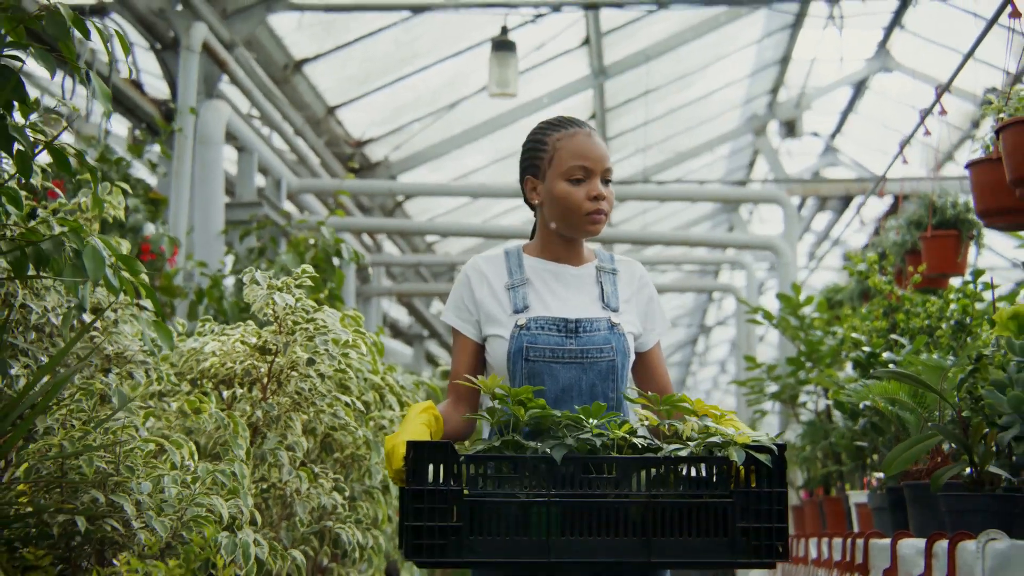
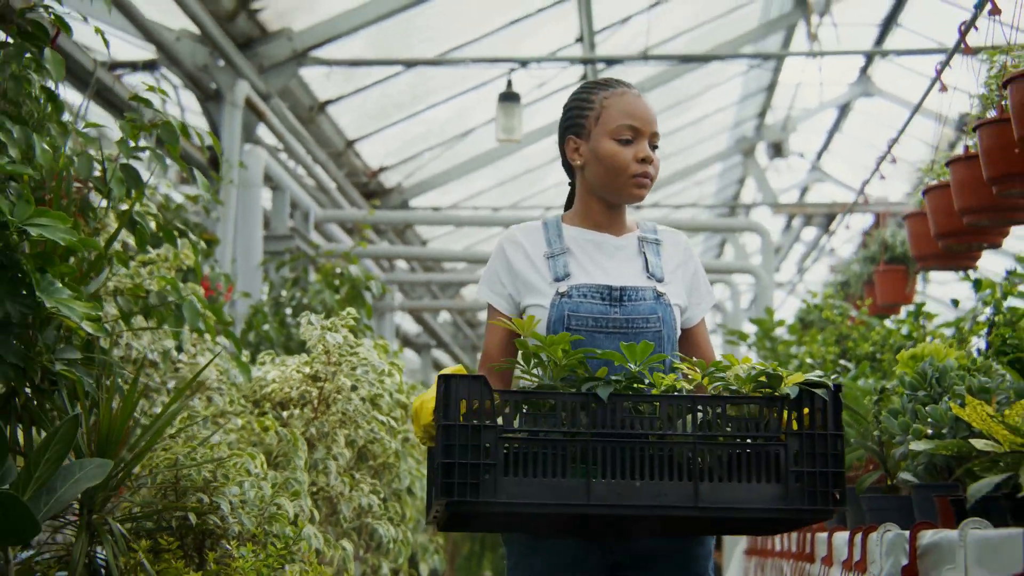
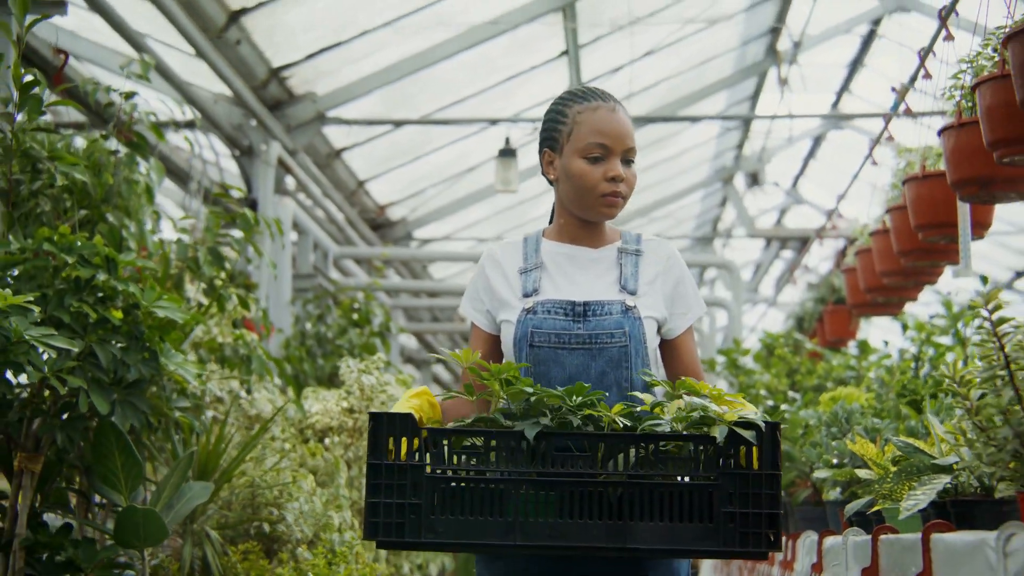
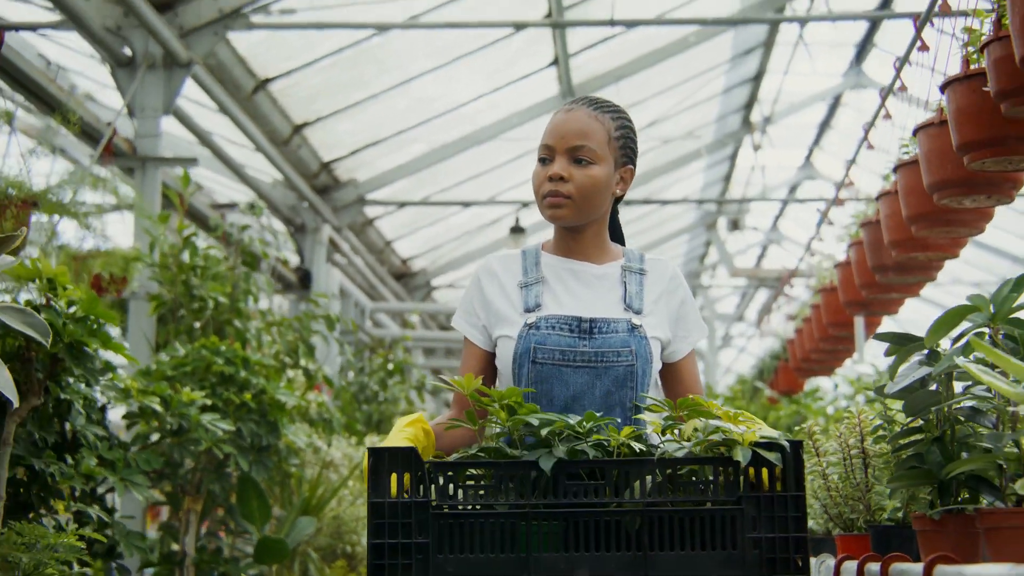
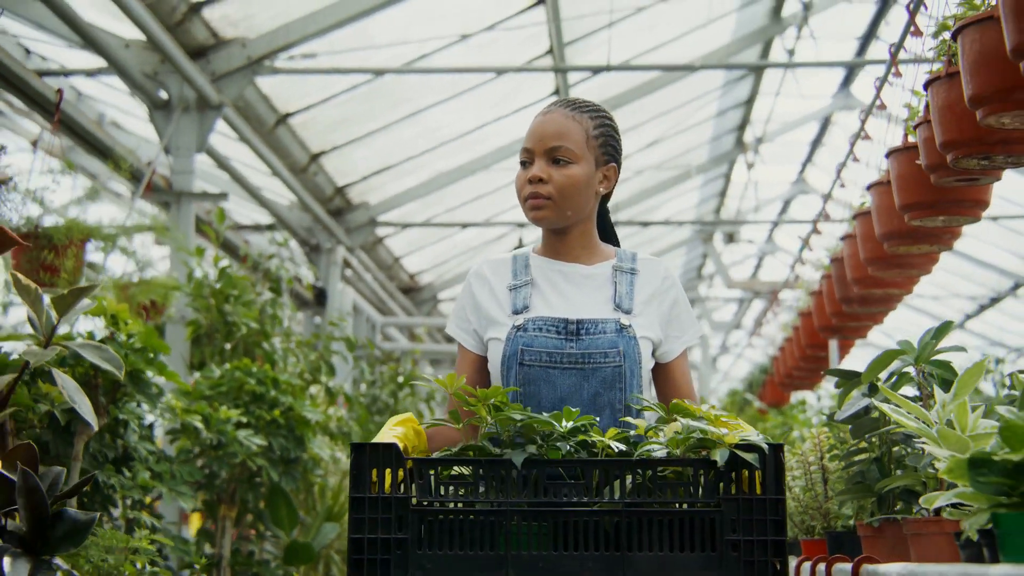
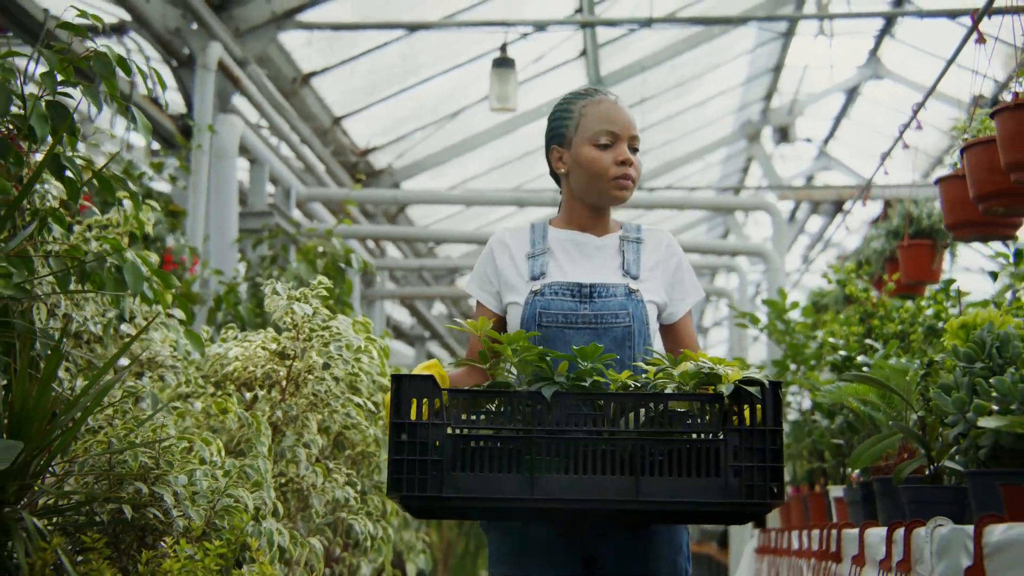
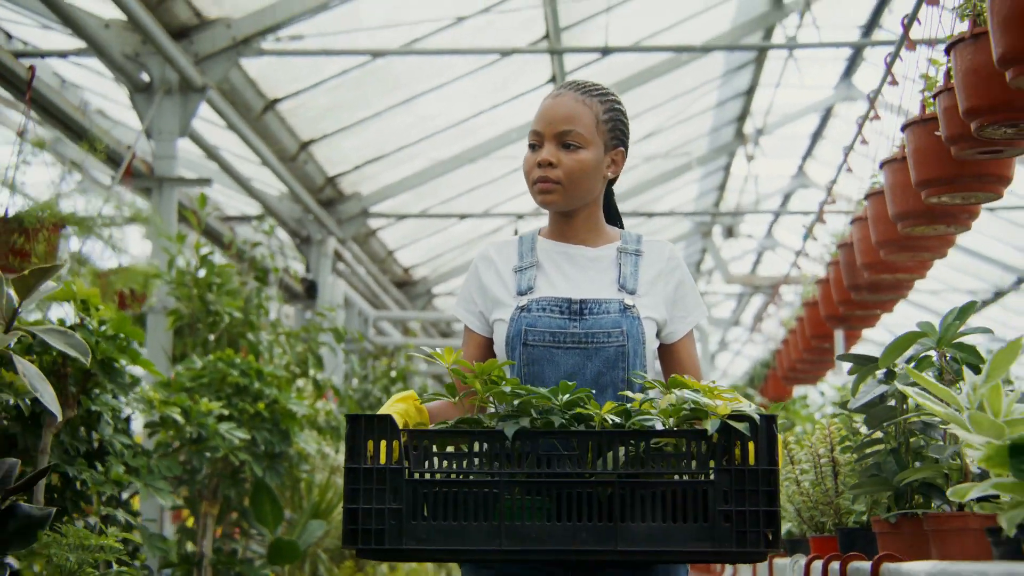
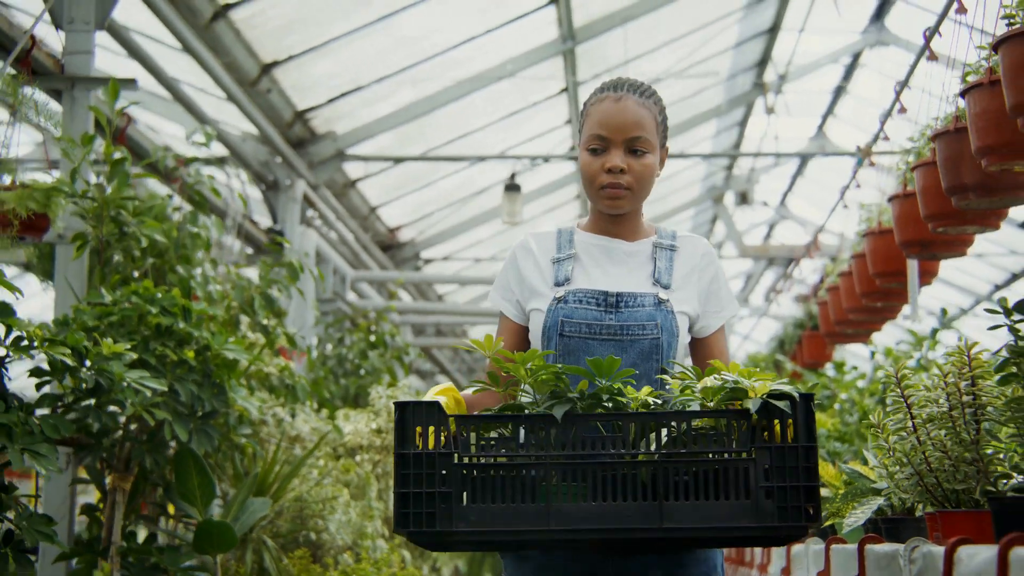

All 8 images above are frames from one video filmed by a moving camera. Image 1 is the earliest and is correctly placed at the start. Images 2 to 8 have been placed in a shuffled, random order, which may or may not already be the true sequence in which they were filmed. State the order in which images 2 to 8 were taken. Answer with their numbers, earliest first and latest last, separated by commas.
6, 2, 3, 8, 4, 7, 5
